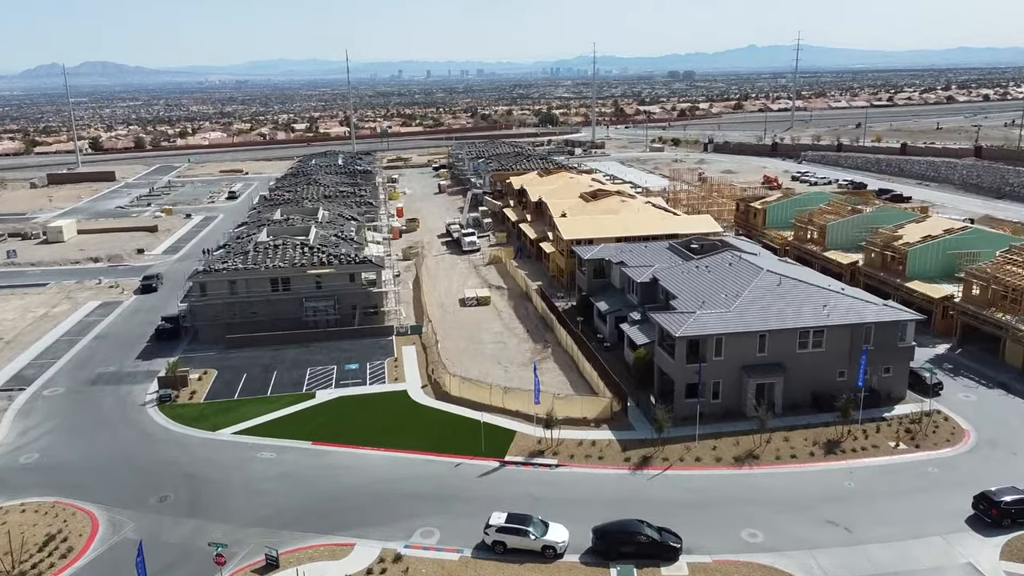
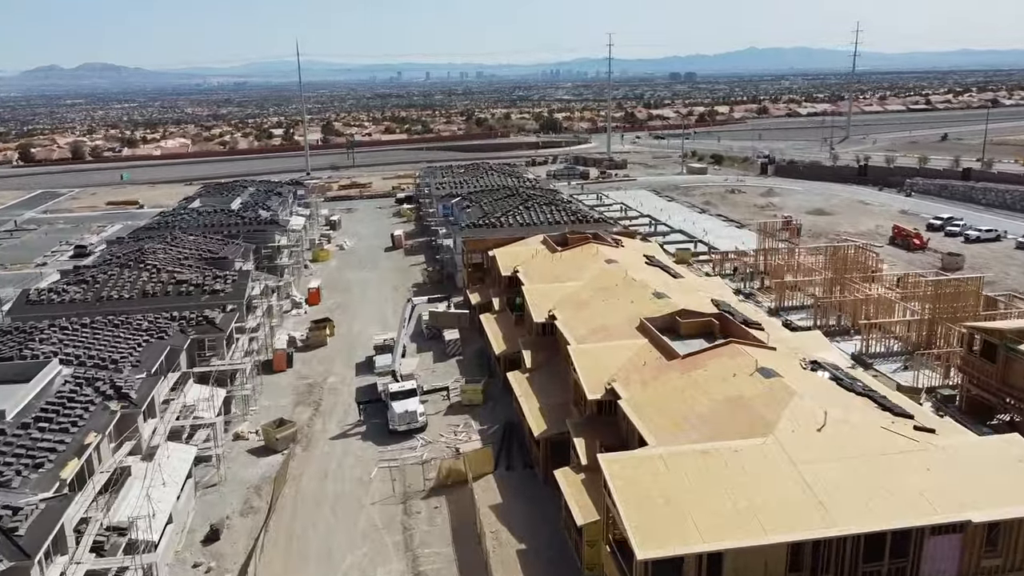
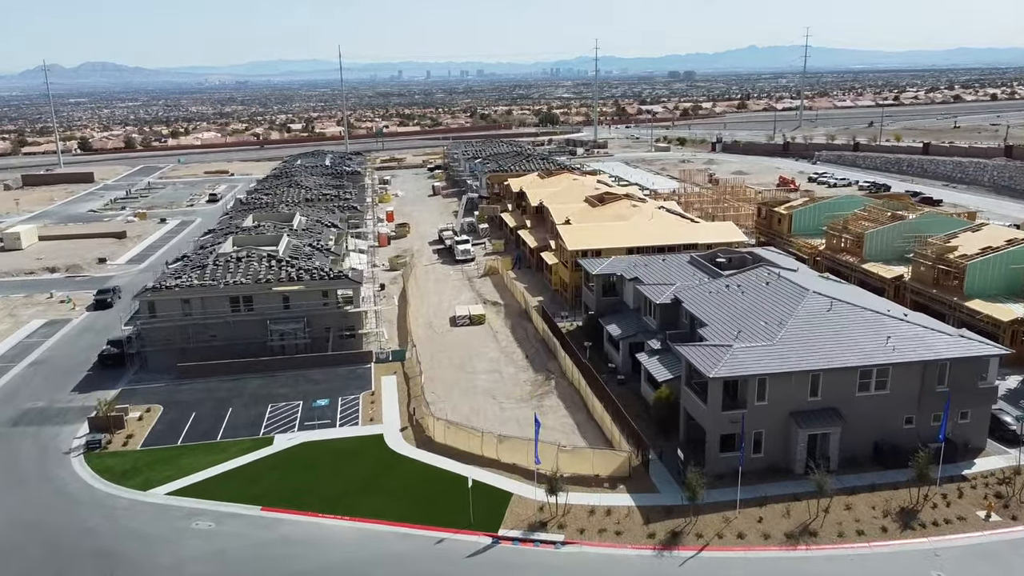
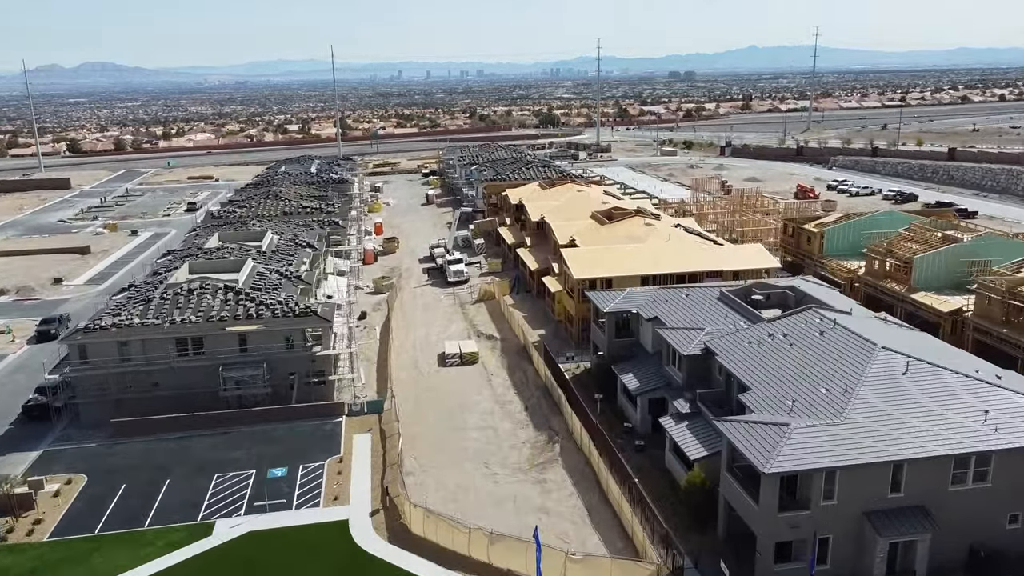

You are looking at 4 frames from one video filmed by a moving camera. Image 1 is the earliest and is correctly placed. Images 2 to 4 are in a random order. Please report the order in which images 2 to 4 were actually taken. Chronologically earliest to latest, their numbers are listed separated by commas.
3, 4, 2
